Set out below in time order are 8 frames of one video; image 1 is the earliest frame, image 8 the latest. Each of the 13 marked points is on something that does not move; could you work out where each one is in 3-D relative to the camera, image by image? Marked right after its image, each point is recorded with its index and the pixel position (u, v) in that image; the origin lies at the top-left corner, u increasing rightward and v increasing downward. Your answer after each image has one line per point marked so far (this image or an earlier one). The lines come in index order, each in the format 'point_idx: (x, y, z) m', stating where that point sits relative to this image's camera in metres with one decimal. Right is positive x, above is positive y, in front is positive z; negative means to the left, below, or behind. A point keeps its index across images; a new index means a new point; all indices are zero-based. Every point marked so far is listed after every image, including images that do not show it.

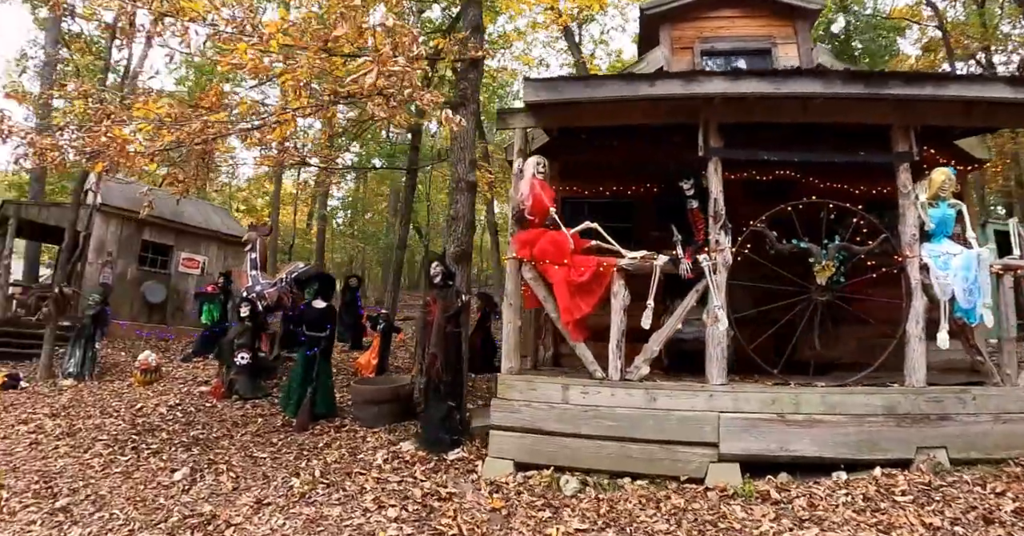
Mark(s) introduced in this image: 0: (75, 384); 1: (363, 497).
0: (-6.2, -1.6, +7.3) m
1: (-1.3, -1.9, +4.3) m
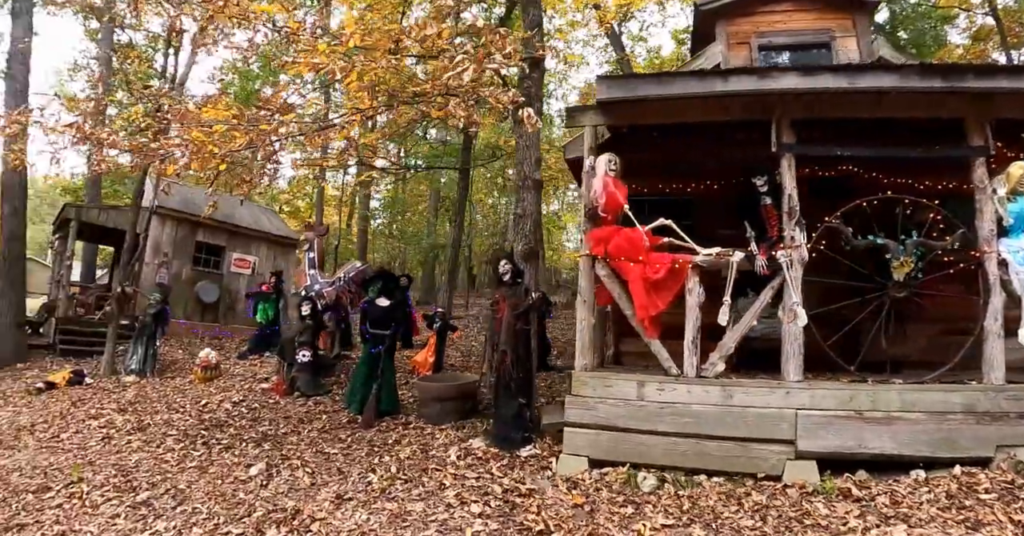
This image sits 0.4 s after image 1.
0: (-5.4, -1.6, +7.4) m
1: (-0.6, -1.9, +4.3) m
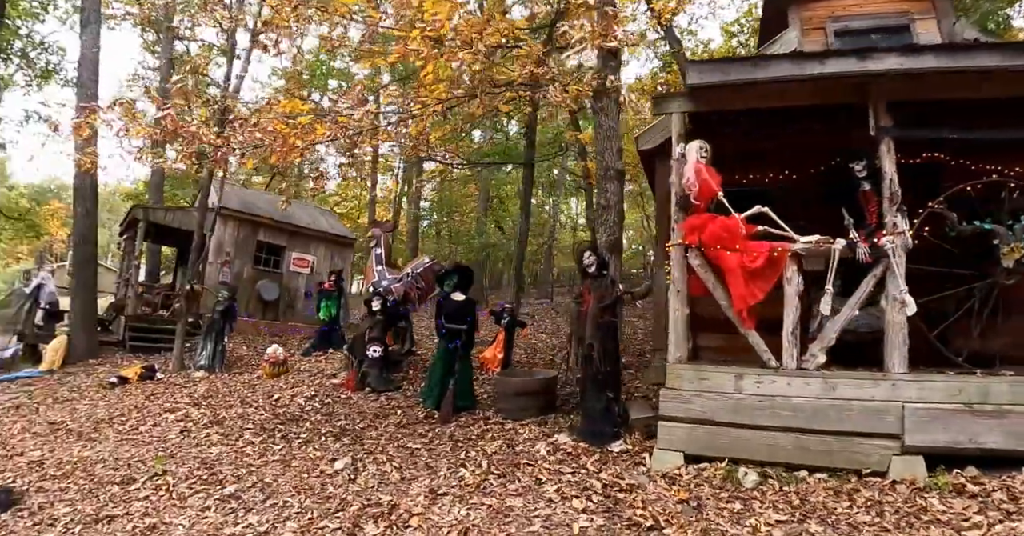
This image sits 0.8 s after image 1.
0: (-4.5, -1.6, +7.5) m
1: (+0.2, -1.8, +4.2) m
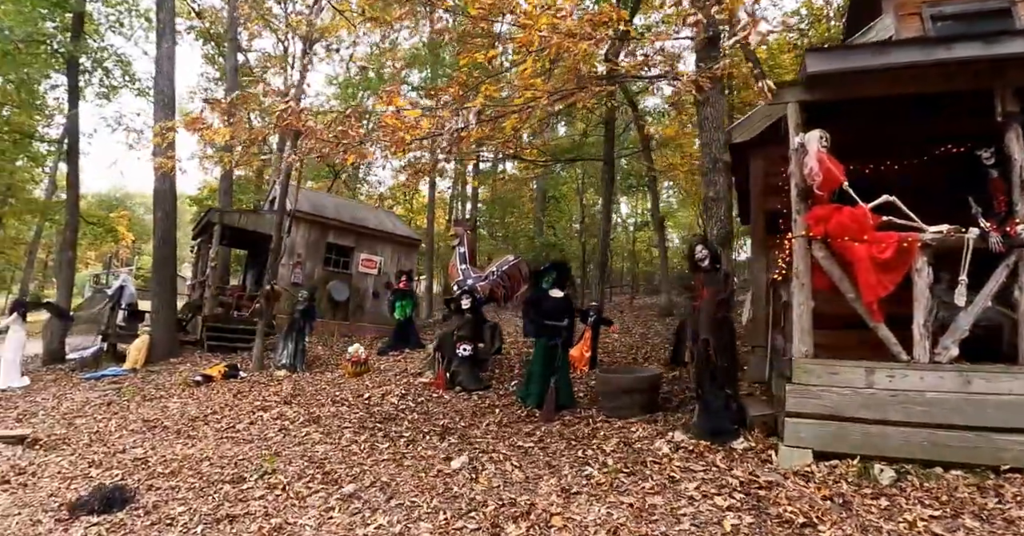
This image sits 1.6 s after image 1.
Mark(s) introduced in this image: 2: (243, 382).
0: (-3.3, -1.6, +7.6) m
1: (+1.4, -1.8, +4.2) m
2: (-4.0, -1.7, +7.6) m
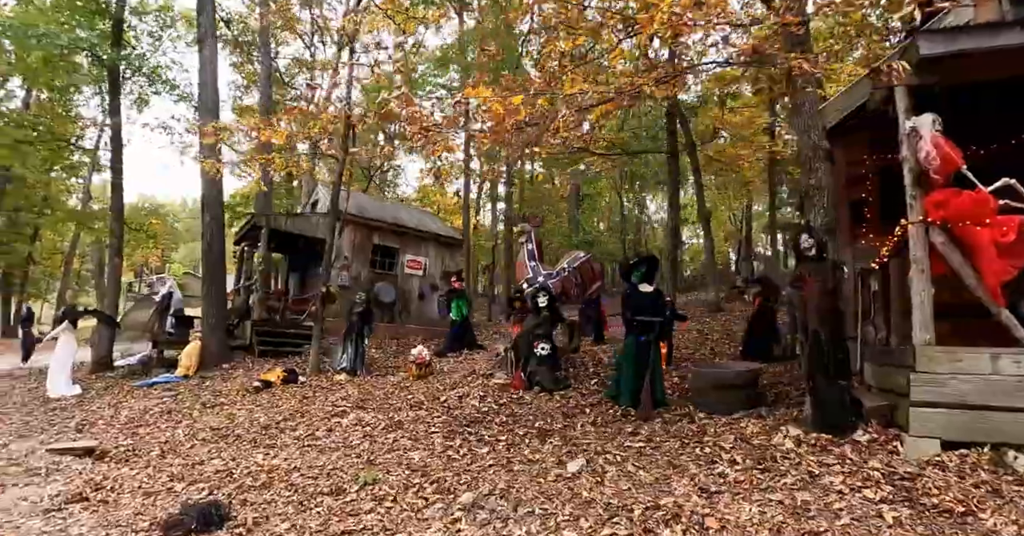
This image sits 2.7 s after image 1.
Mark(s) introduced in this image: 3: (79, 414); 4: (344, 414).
0: (-2.3, -1.7, +7.3) m
1: (+2.4, -1.7, +4.0) m
2: (-3.0, -1.7, +7.4) m
3: (-6.0, -1.9, +7.0) m
4: (-2.1, -1.8, +6.3) m
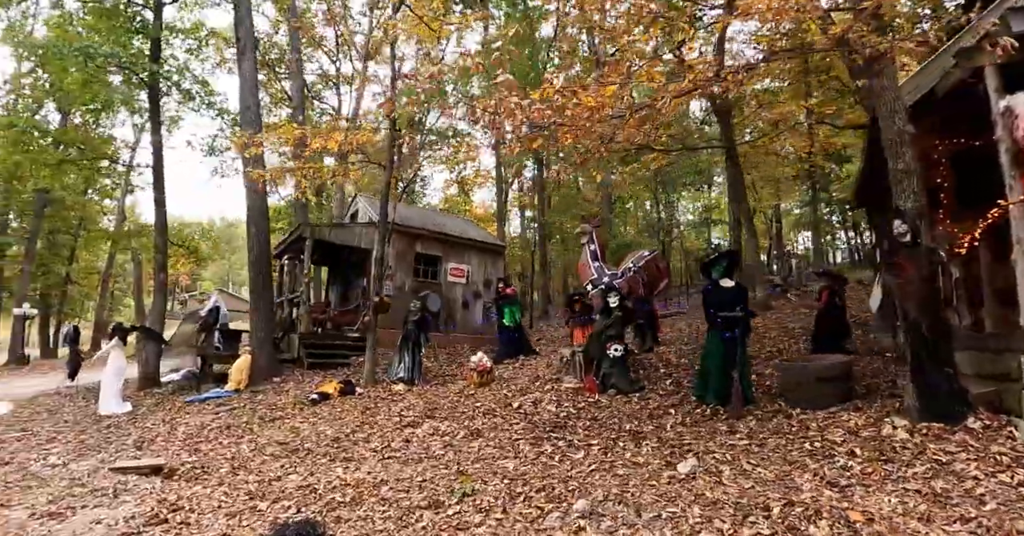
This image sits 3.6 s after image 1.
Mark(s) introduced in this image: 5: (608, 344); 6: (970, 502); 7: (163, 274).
0: (-1.4, -1.8, +7.2) m
1: (+3.3, -1.5, +3.9) m
2: (-2.1, -1.9, +7.2) m
3: (-5.1, -2.2, +6.8) m
4: (-1.2, -1.9, +6.2) m
5: (+1.2, -1.0, +6.3) m
6: (+3.1, -1.6, +3.5) m
7: (-5.7, -0.1, +8.2) m
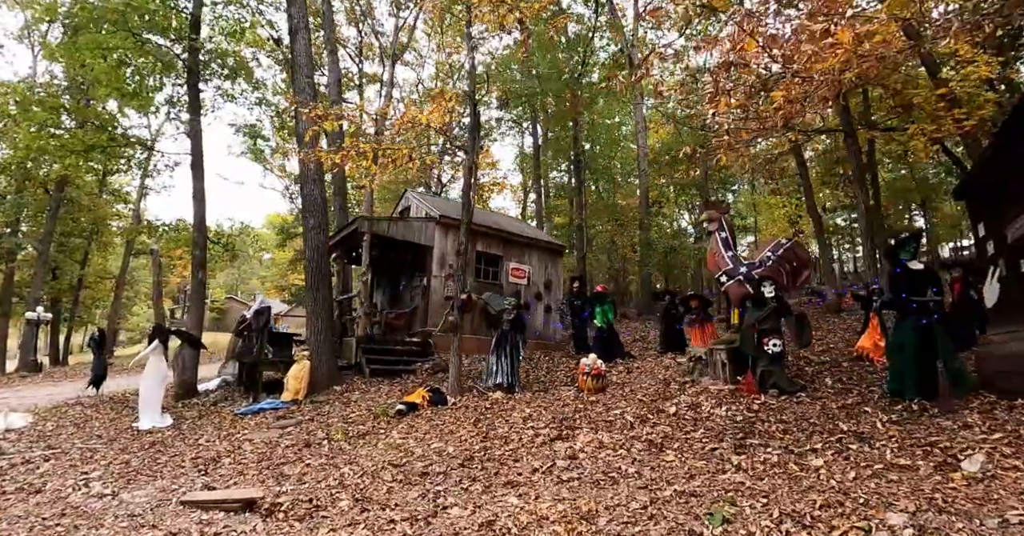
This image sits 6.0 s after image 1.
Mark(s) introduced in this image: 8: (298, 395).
0: (+0.2, -1.7, +6.2) m
1: (+5.3, -1.3, +3.5) m
2: (-0.5, -1.8, +6.1) m
3: (-3.4, -2.0, +5.3) m
4: (+0.5, -1.7, +5.2) m
5: (+2.8, -0.8, +5.7) m
6: (+5.1, -1.3, +3.1) m
7: (-4.2, 0.0, +6.7) m
8: (-2.7, -1.7, +6.5) m
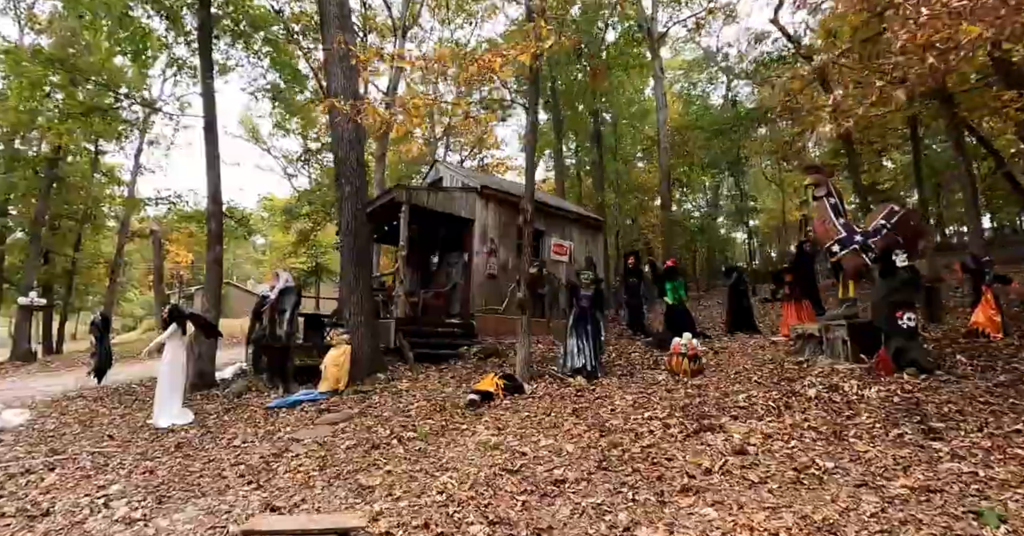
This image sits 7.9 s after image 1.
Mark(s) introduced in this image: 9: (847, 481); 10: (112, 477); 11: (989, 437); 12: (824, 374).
0: (+1.2, -1.3, +5.3) m
1: (+6.5, -1.0, +3.2) m
2: (+0.5, -1.4, +5.2) m
3: (-2.3, -1.7, +4.1) m
4: (+1.6, -1.4, +4.4) m
5: (+3.9, -0.4, +5.1) m
6: (+6.4, -1.0, +2.8) m
7: (-3.2, +0.4, +5.4) m
8: (-1.7, -1.3, +5.3) m
9: (+2.2, -1.4, +3.4) m
10: (-3.0, -1.6, +3.8) m
11: (+3.5, -1.3, +3.8) m
12: (+3.1, -1.1, +5.1) m
